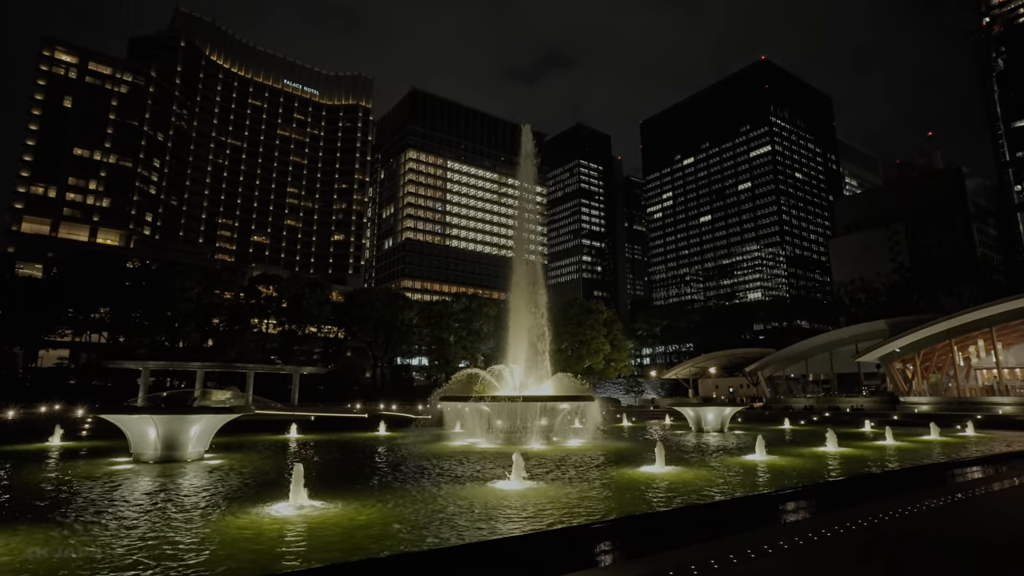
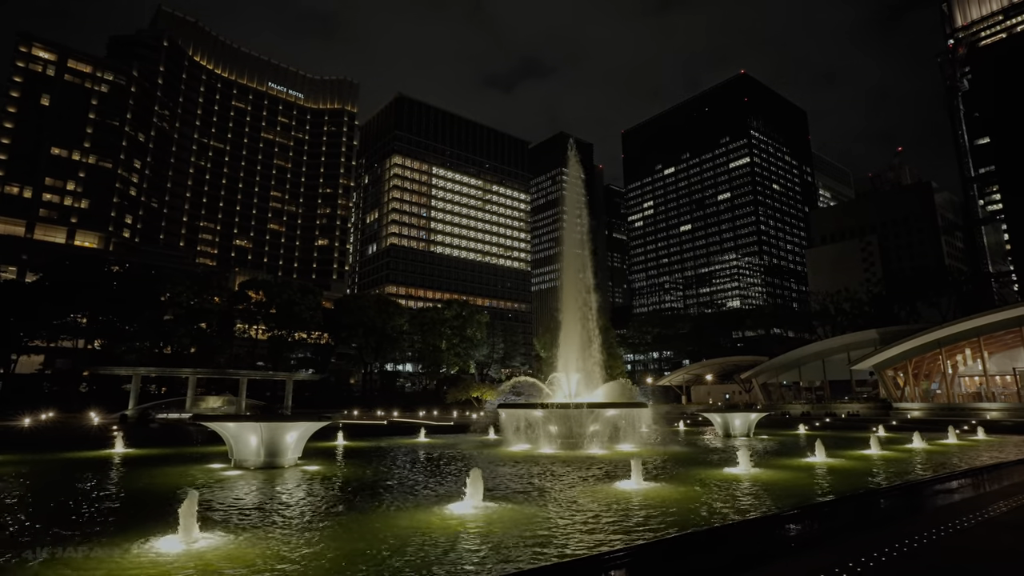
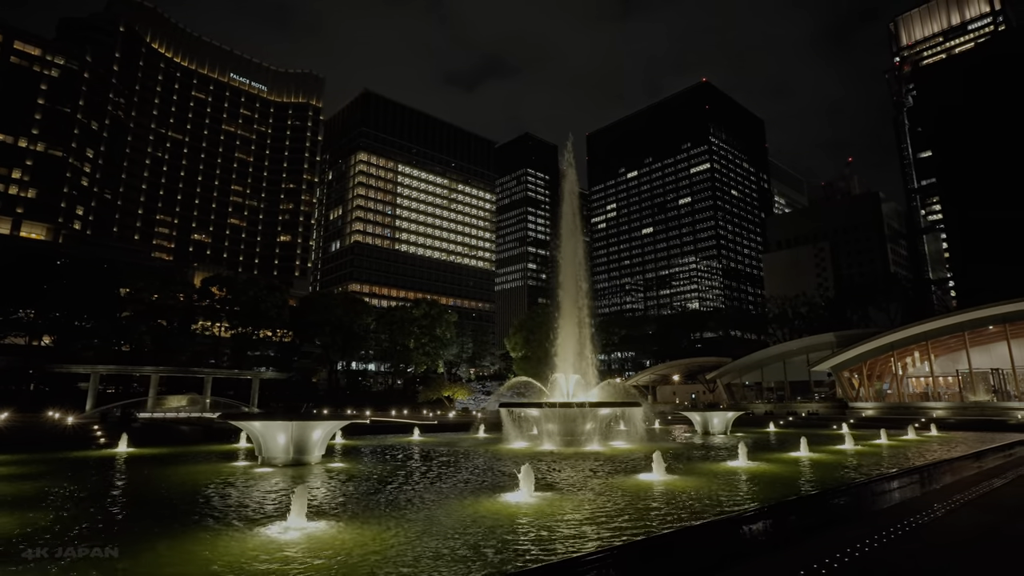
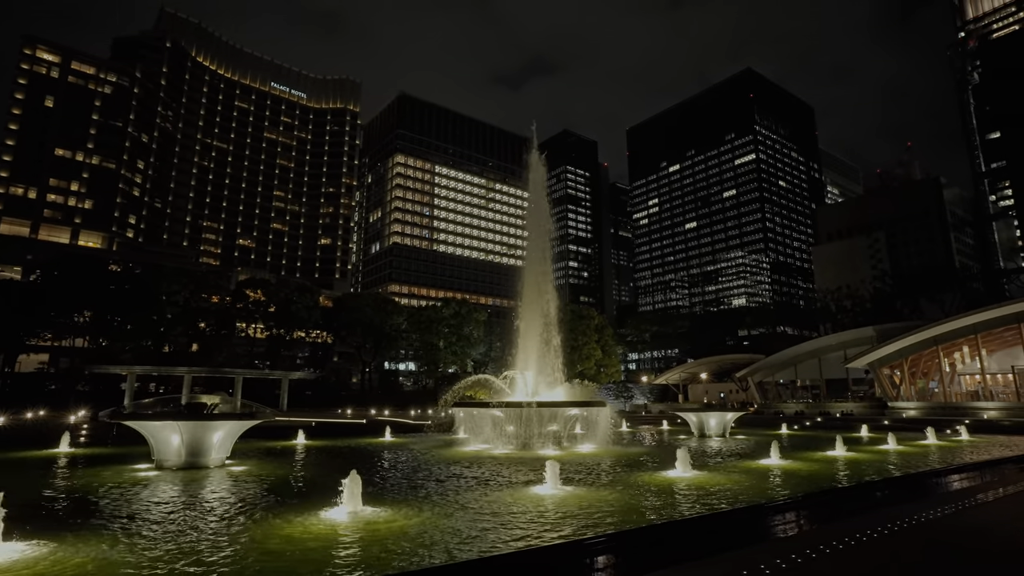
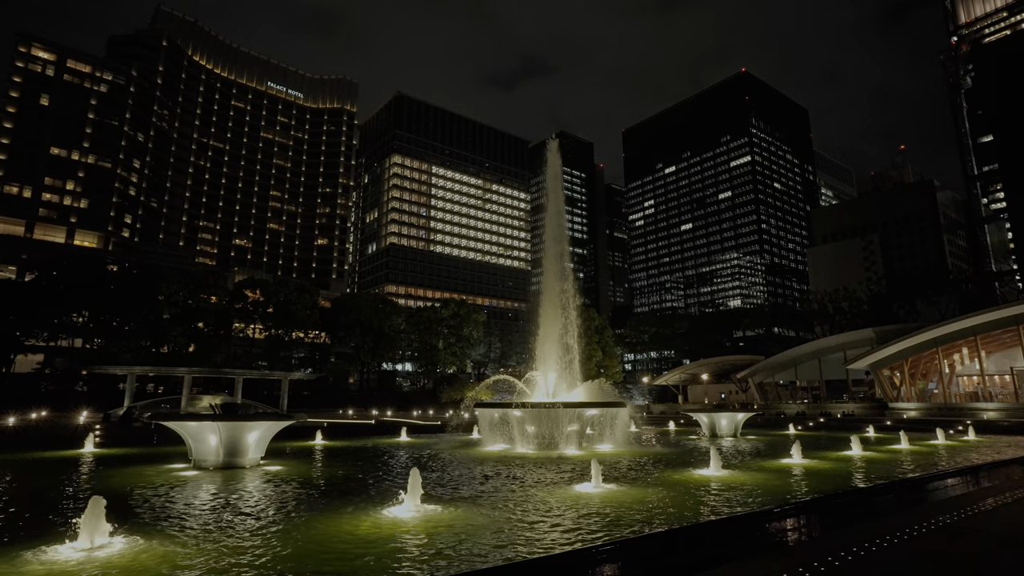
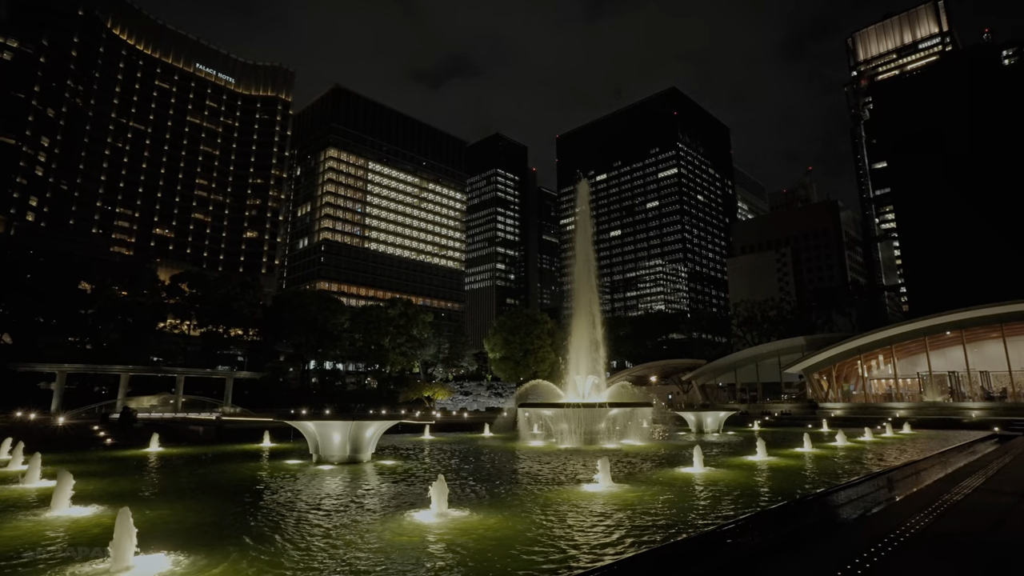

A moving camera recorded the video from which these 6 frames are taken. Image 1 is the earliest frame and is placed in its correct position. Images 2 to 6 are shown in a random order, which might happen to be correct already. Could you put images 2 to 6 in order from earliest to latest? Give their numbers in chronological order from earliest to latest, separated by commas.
4, 5, 2, 3, 6
